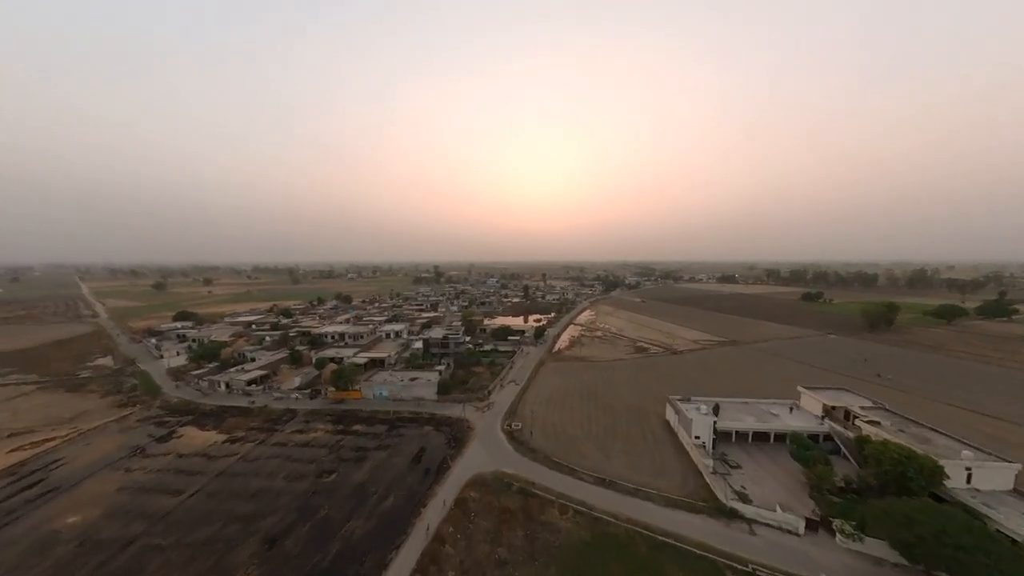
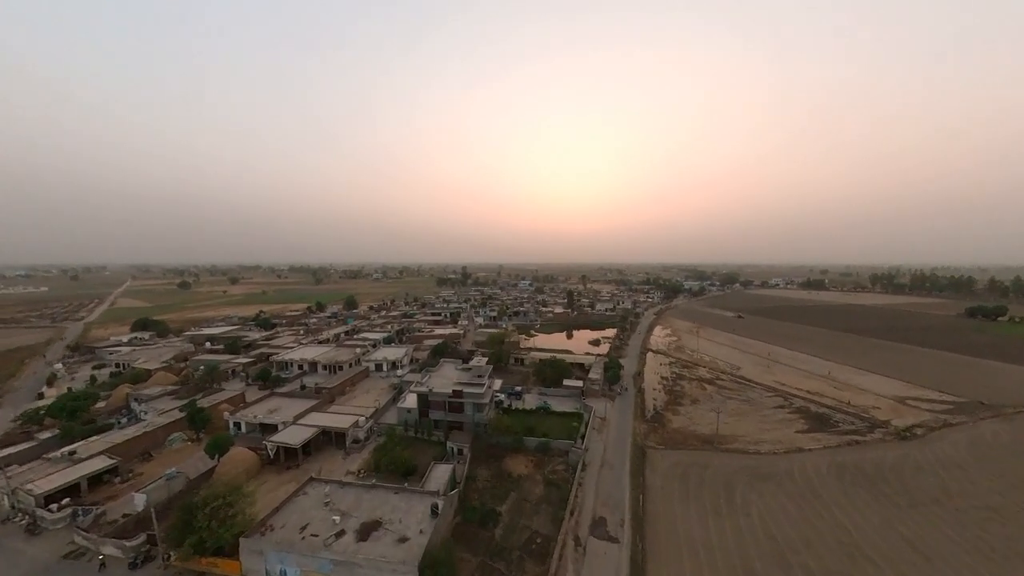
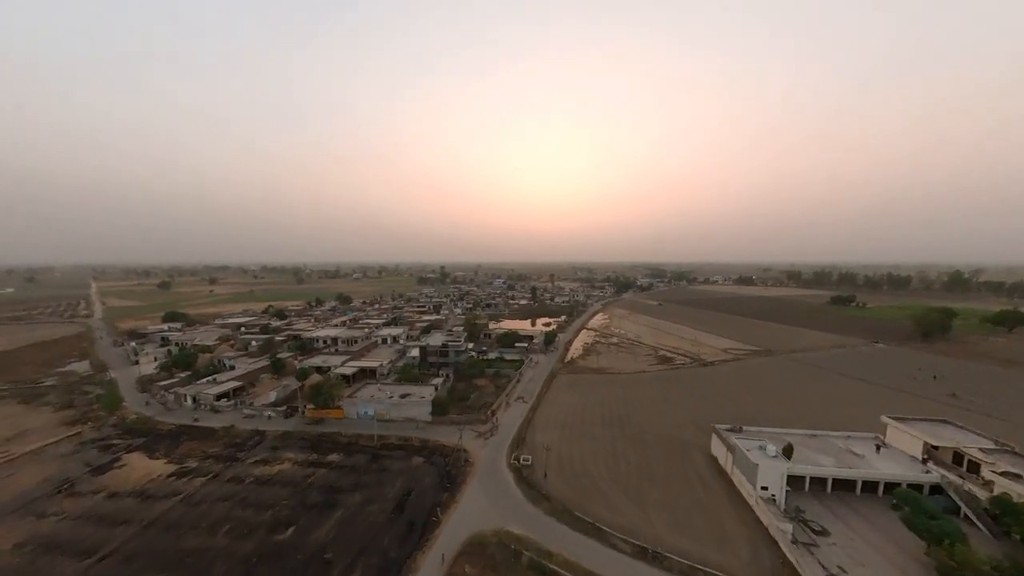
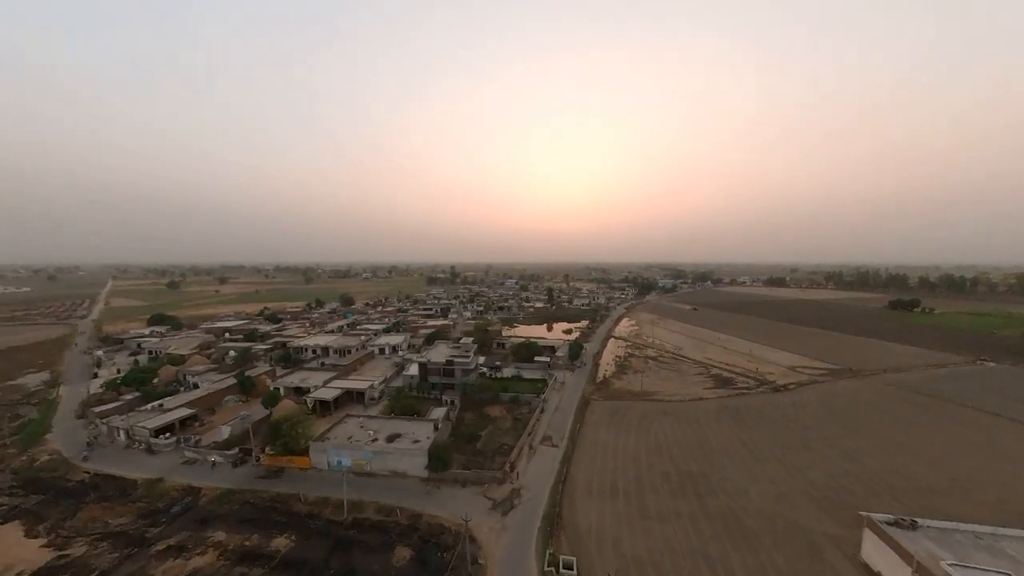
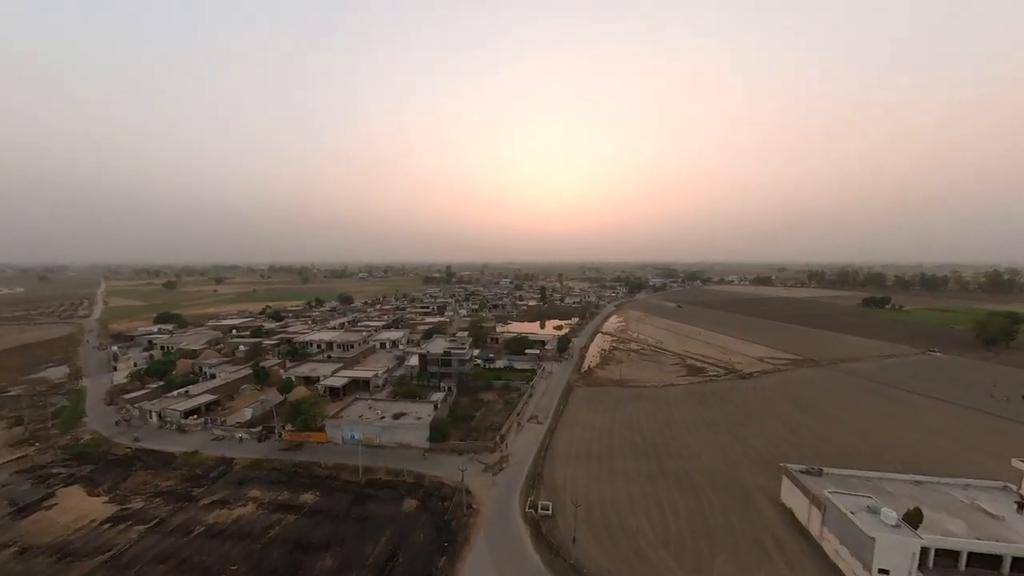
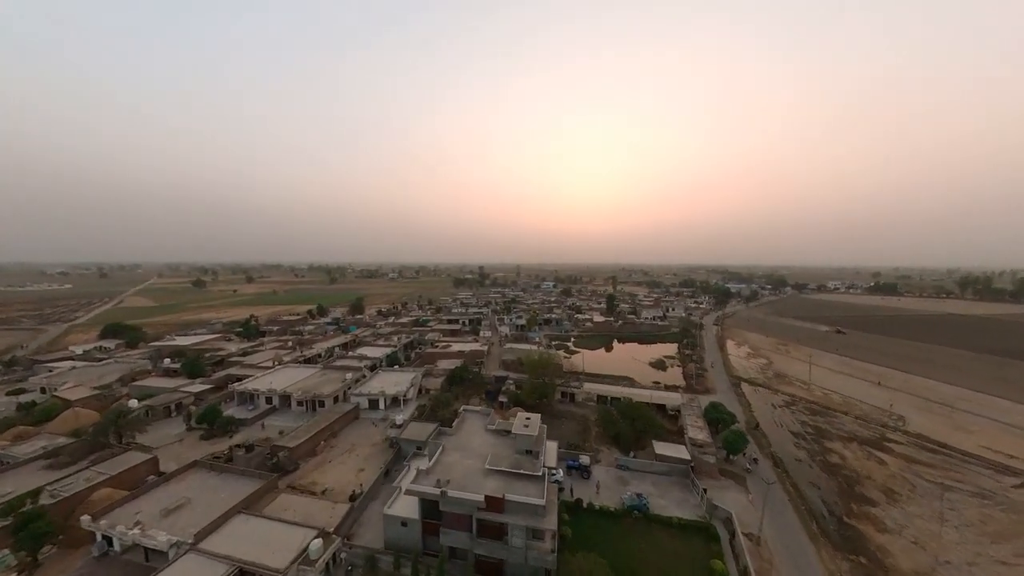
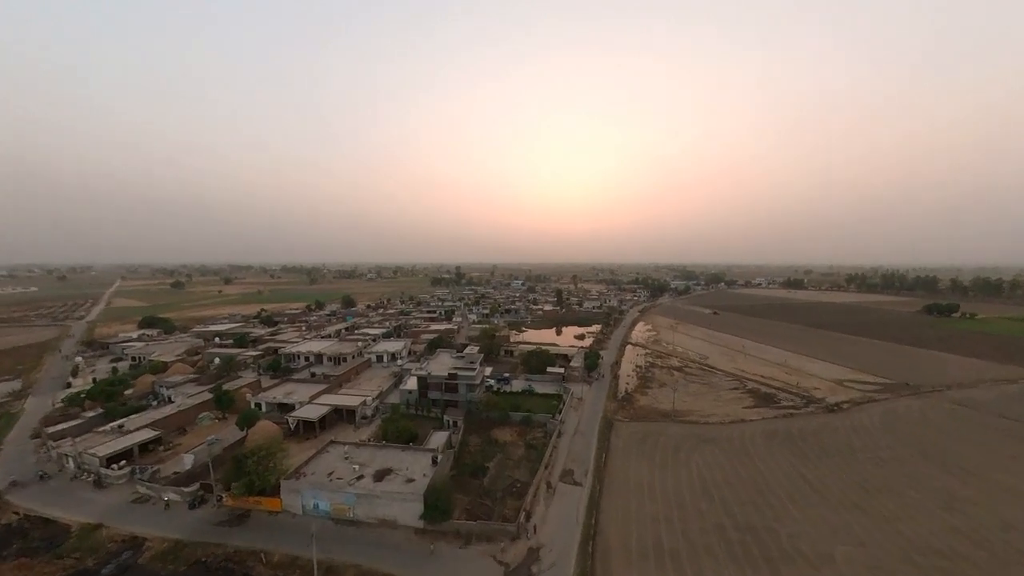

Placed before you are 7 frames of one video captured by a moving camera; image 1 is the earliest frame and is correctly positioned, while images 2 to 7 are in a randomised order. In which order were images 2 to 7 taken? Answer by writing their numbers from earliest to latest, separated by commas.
3, 5, 4, 7, 2, 6
